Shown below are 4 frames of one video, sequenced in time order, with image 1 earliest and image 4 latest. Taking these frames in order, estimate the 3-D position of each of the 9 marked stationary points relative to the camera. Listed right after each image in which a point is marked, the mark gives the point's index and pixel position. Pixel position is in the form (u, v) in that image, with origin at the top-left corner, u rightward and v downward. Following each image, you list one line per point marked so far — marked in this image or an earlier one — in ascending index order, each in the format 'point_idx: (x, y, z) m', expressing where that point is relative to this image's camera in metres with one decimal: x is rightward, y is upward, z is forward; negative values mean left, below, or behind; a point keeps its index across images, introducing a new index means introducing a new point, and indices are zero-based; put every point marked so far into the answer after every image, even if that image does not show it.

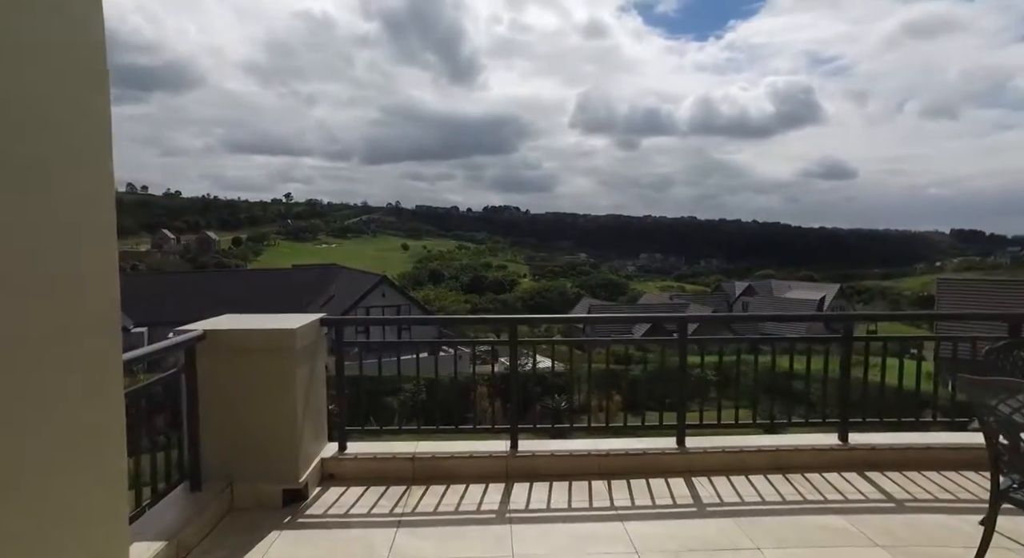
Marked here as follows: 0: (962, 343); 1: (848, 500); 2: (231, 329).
0: (+2.9, -0.4, +3.8) m
1: (+1.8, -1.2, +3.2) m
2: (-1.4, -0.3, +3.0) m
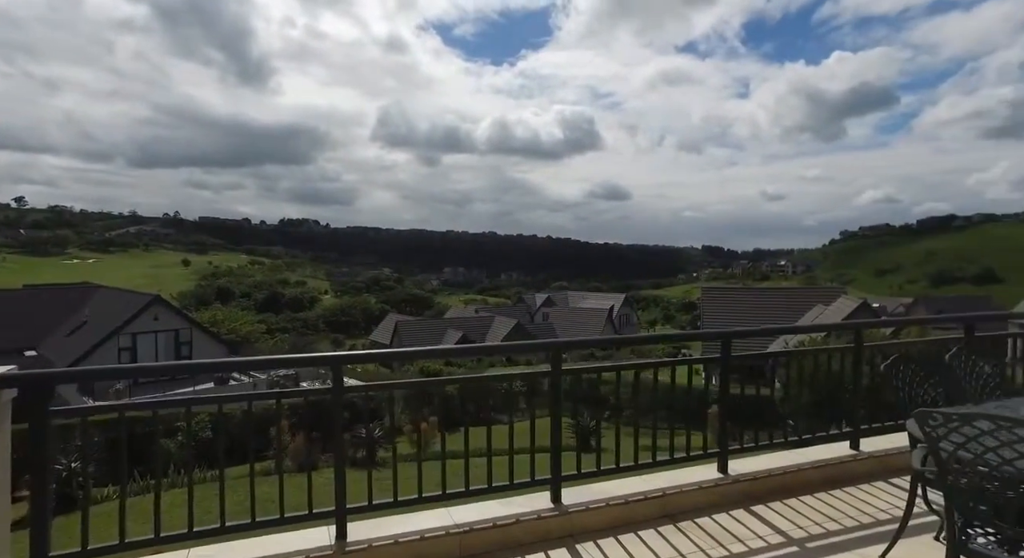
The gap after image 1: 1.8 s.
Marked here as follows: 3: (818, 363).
0: (+1.9, -0.5, +3.7) m
1: (+1.1, -1.3, +2.8) m
2: (-2.0, -0.4, +1.6) m
3: (+1.7, -0.5, +3.6) m
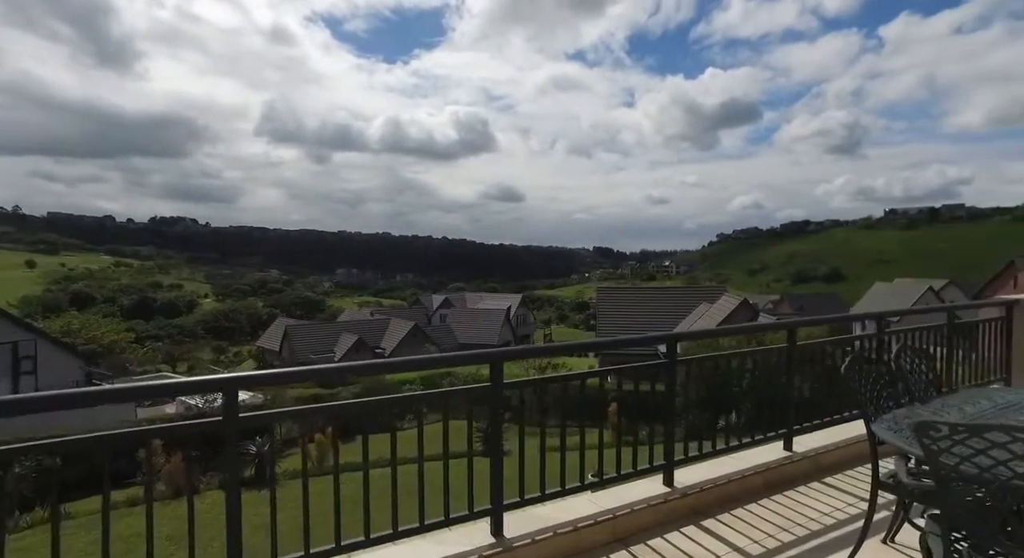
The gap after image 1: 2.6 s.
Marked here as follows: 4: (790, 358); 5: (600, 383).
0: (+1.5, -0.5, +3.6) m
1: (+0.8, -1.3, +2.5) m
2: (-2.0, -0.4, +0.8) m
3: (+1.3, -0.5, +3.5) m
4: (+1.8, -0.5, +3.7) m
5: (+0.4, -0.5, +3.1) m
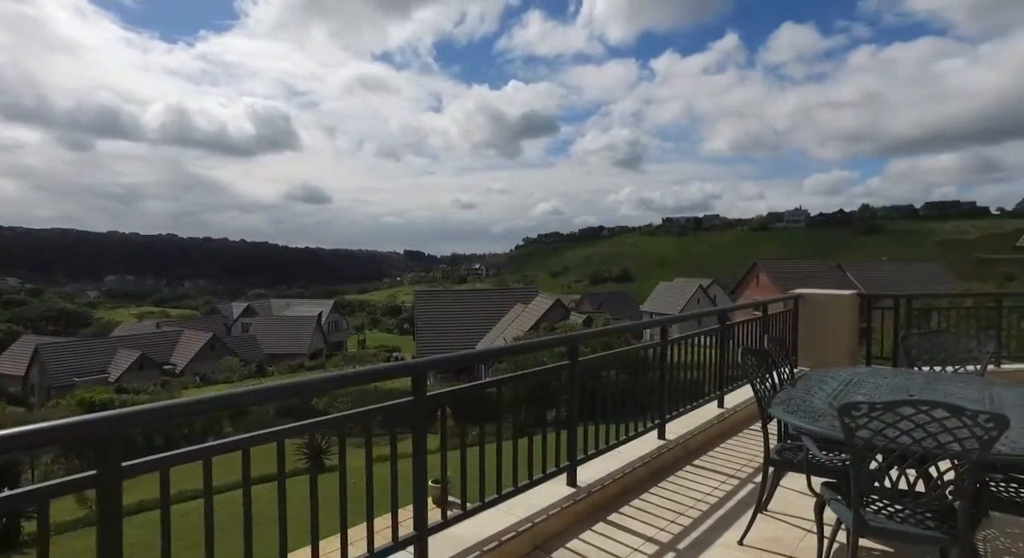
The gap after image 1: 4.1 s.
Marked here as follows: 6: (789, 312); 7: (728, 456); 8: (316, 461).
0: (+0.8, -0.5, +3.8) m
1: (+0.5, -1.3, +2.6) m
2: (-1.7, -0.4, +0.1) m
3: (+0.7, -0.5, +3.6) m
4: (+1.0, -0.5, +4.0) m
5: (0.0, -0.6, +3.0) m
6: (+3.2, -0.4, +6.7) m
7: (+1.5, -1.2, +4.0) m
8: (-0.7, -0.7, +2.1) m
